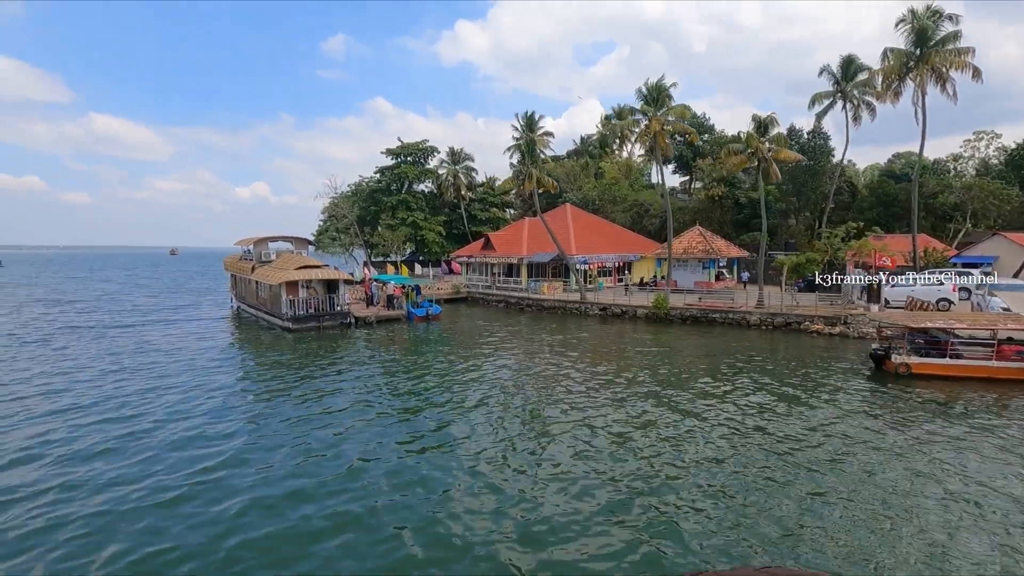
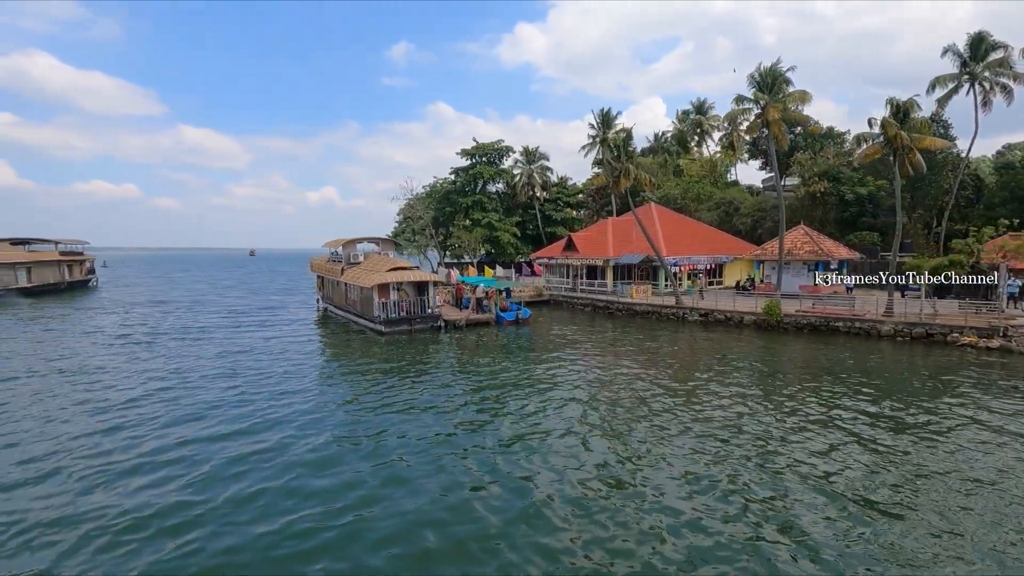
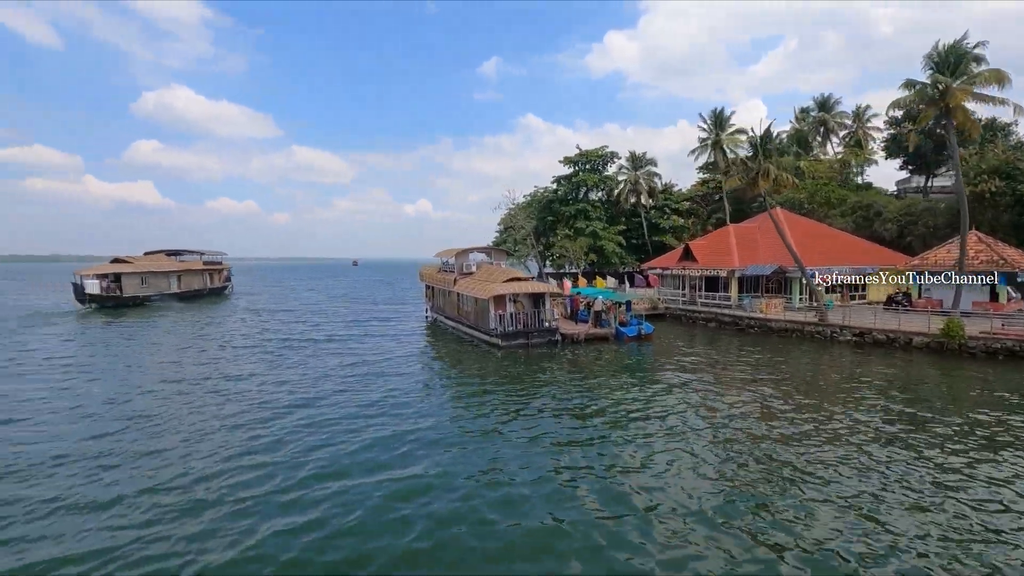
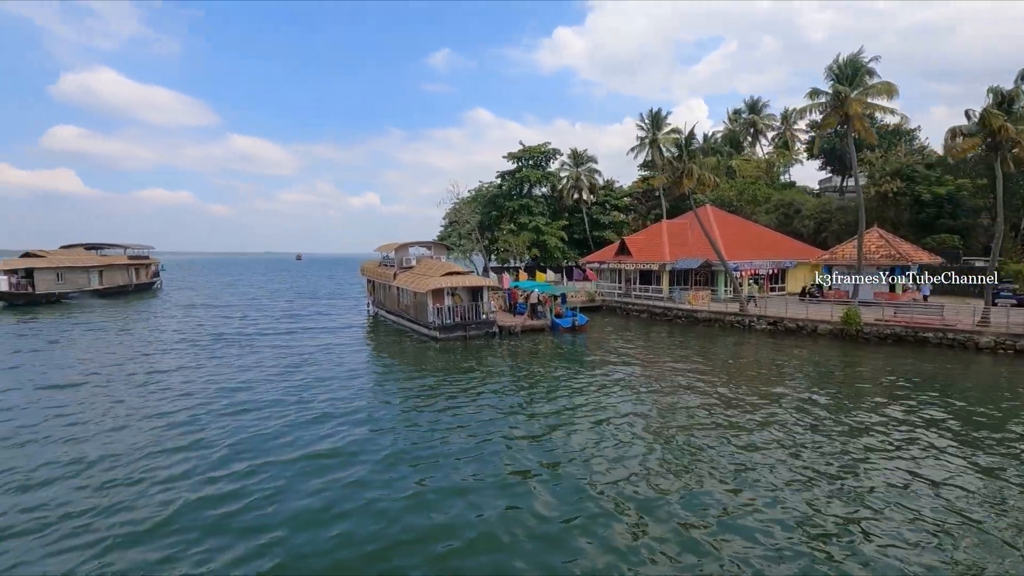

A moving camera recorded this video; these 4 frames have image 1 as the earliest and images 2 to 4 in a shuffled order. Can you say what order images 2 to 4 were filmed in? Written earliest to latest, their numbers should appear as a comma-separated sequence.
2, 4, 3
